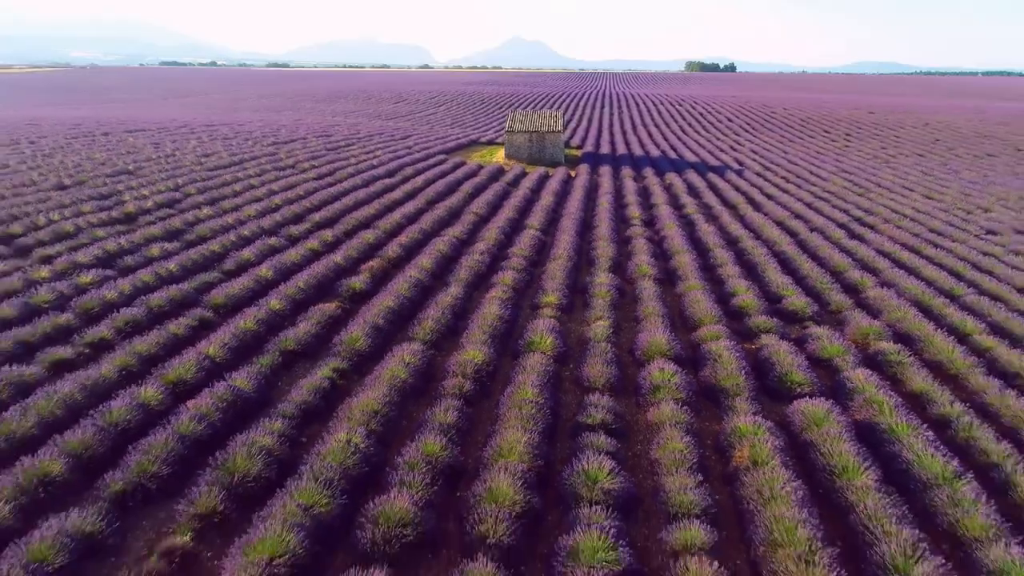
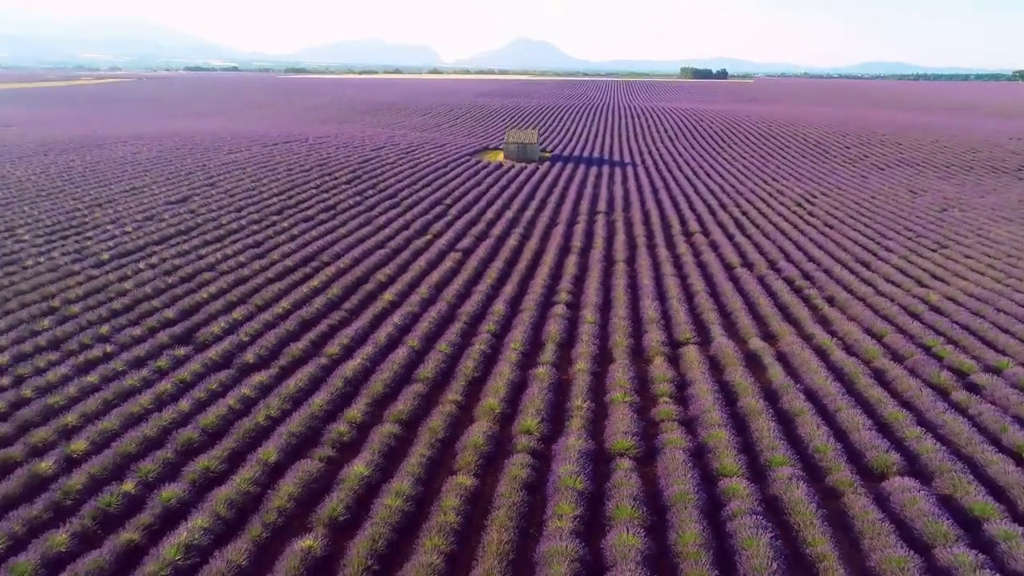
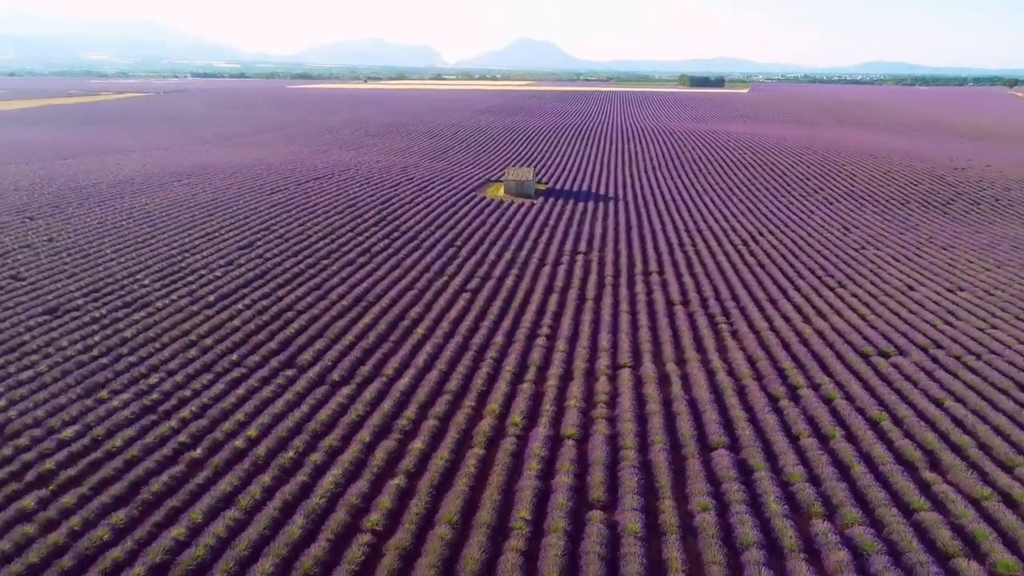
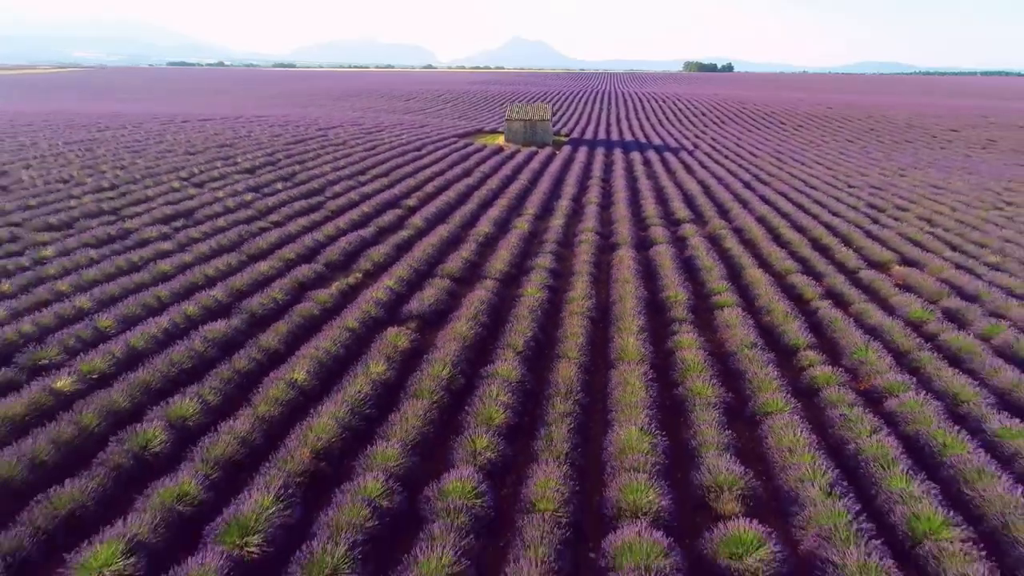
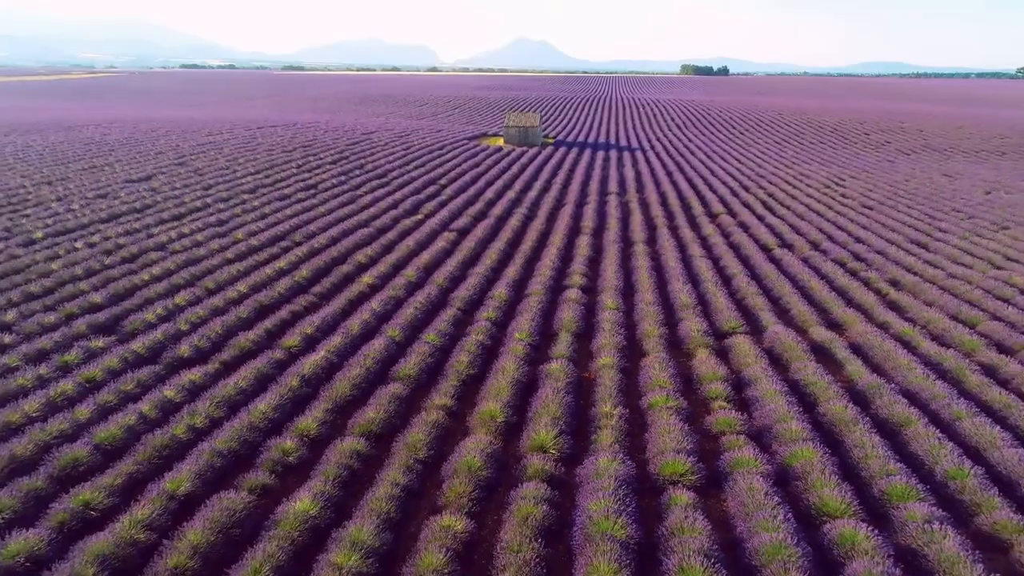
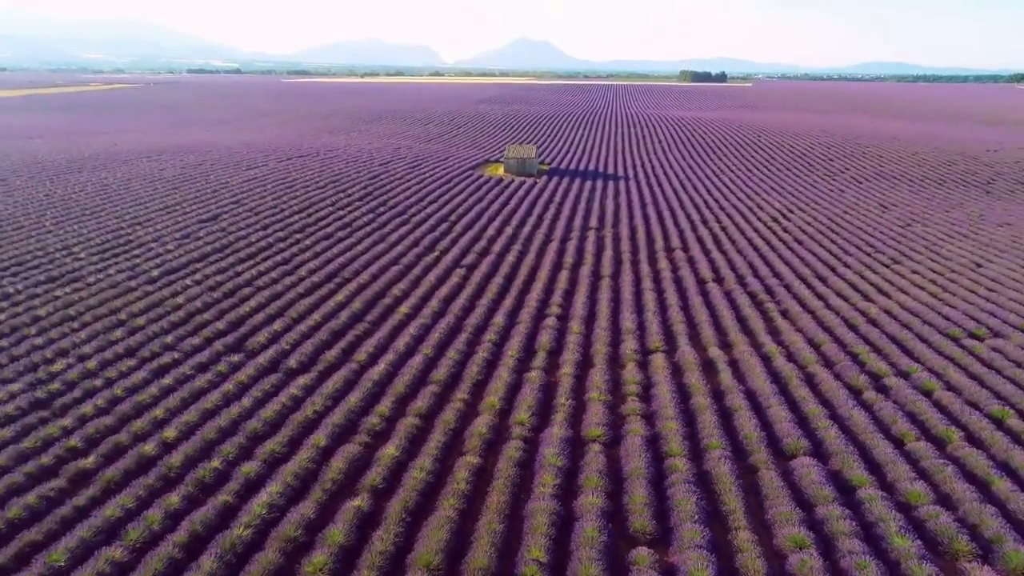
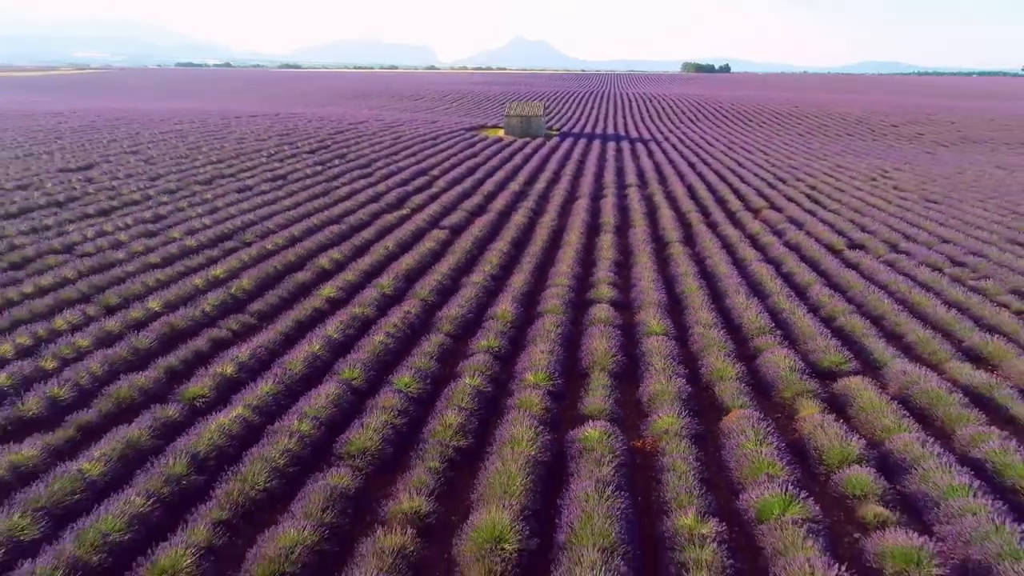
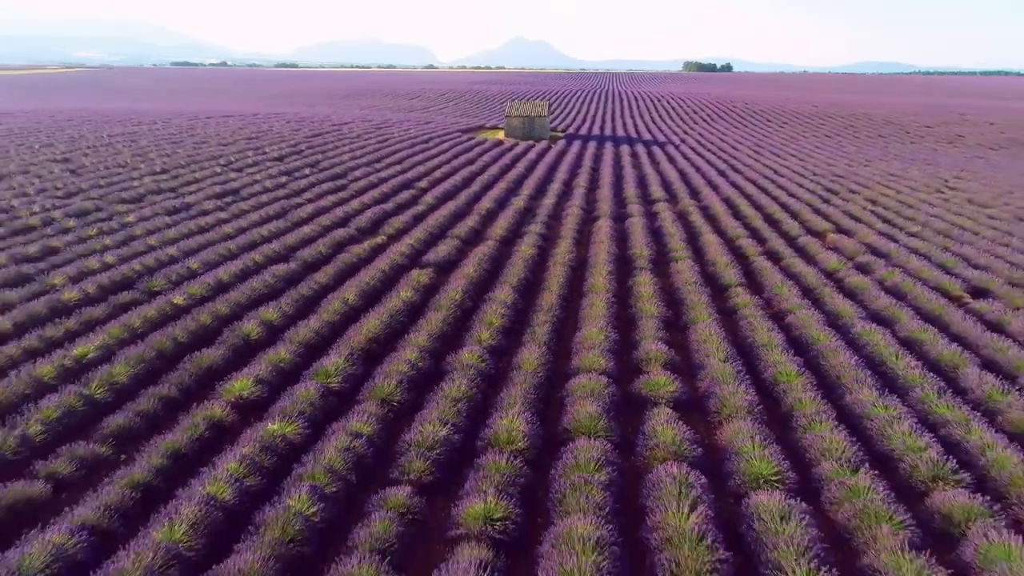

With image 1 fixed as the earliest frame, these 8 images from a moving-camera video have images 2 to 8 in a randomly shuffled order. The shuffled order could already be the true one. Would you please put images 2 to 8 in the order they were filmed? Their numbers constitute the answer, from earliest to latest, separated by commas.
4, 8, 7, 5, 2, 6, 3
